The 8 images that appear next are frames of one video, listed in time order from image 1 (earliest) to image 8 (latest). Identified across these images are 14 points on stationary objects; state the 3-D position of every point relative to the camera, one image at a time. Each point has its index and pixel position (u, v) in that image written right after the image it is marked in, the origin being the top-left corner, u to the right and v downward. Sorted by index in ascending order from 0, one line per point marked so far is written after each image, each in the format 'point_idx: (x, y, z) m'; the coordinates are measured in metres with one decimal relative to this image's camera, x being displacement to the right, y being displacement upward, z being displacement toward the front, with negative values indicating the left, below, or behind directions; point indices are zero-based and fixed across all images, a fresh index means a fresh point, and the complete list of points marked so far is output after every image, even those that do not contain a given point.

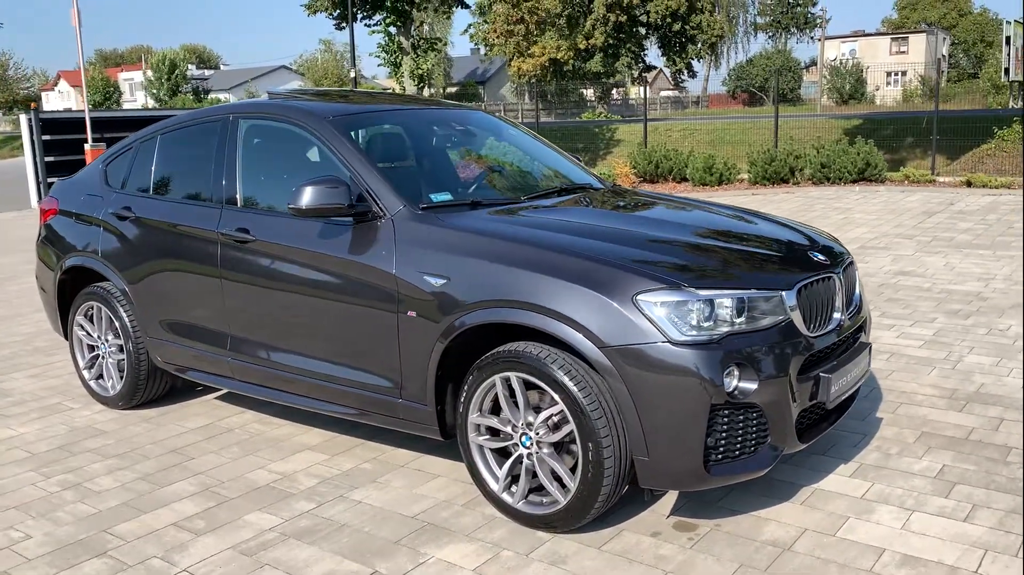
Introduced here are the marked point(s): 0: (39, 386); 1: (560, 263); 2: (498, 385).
0: (-2.9, -0.6, +5.6) m
1: (+0.2, +0.1, +3.3) m
2: (0.0, -0.4, +3.4) m
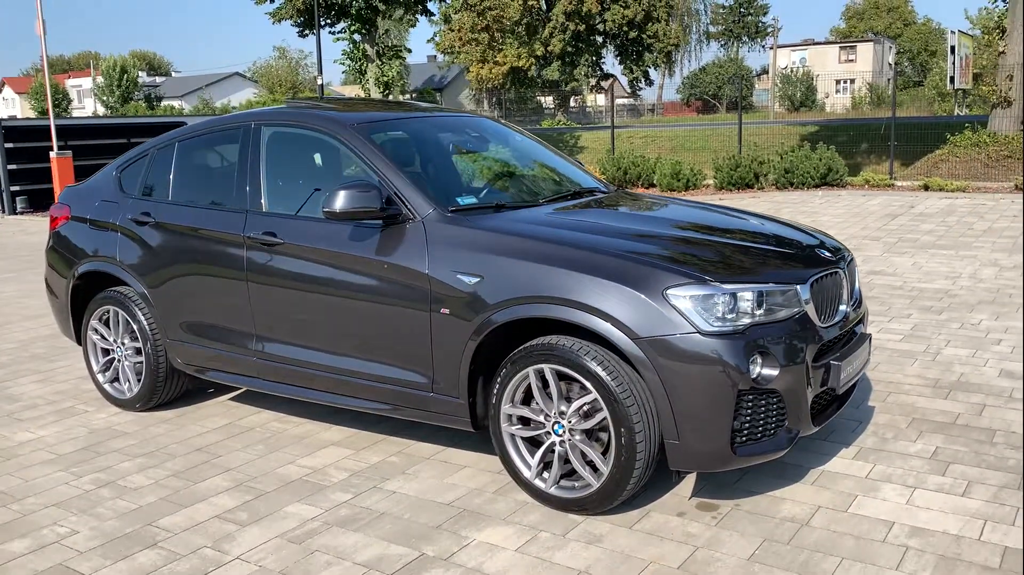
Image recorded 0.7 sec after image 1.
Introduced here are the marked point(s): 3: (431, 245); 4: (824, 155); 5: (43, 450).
0: (-2.9, -0.7, +5.7) m
1: (+0.3, +0.1, +3.5) m
2: (+0.1, -0.4, +3.6) m
3: (-0.3, +0.2, +3.9) m
4: (+5.3, +2.2, +15.3) m
5: (-2.4, -0.8, +4.6) m
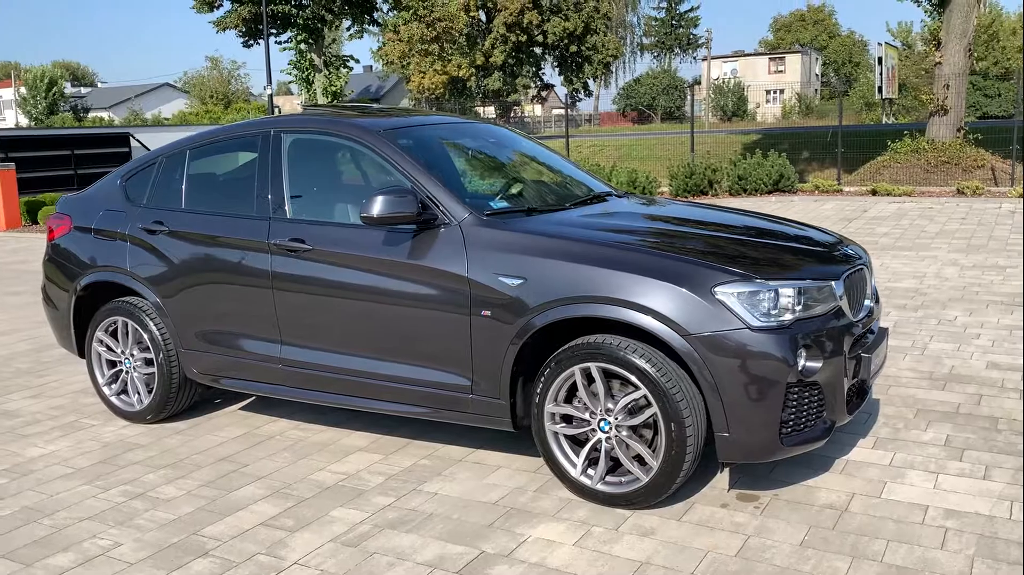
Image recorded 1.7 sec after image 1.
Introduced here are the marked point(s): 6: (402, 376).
0: (-2.9, -0.7, +5.5) m
1: (+0.5, +0.1, +3.6) m
2: (+0.3, -0.4, +3.7) m
3: (-0.2, +0.2, +3.9) m
4: (+4.6, +2.2, +15.7) m
5: (-2.3, -0.9, +4.5) m
6: (-0.5, -0.4, +4.2) m
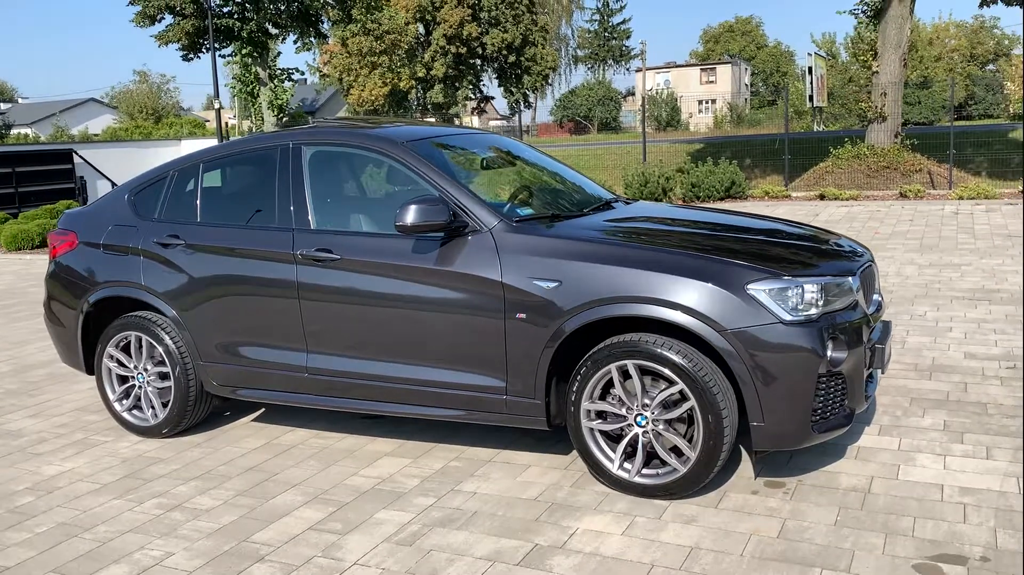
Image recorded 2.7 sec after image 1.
0: (-2.8, -0.8, +5.5) m
1: (+0.7, +0.1, +3.8) m
2: (+0.4, -0.4, +3.9) m
3: (0.0, +0.1, +4.1) m
4: (+3.9, +2.1, +16.2) m
5: (-2.1, -1.0, +4.5) m
6: (-0.4, -0.4, +4.3) m
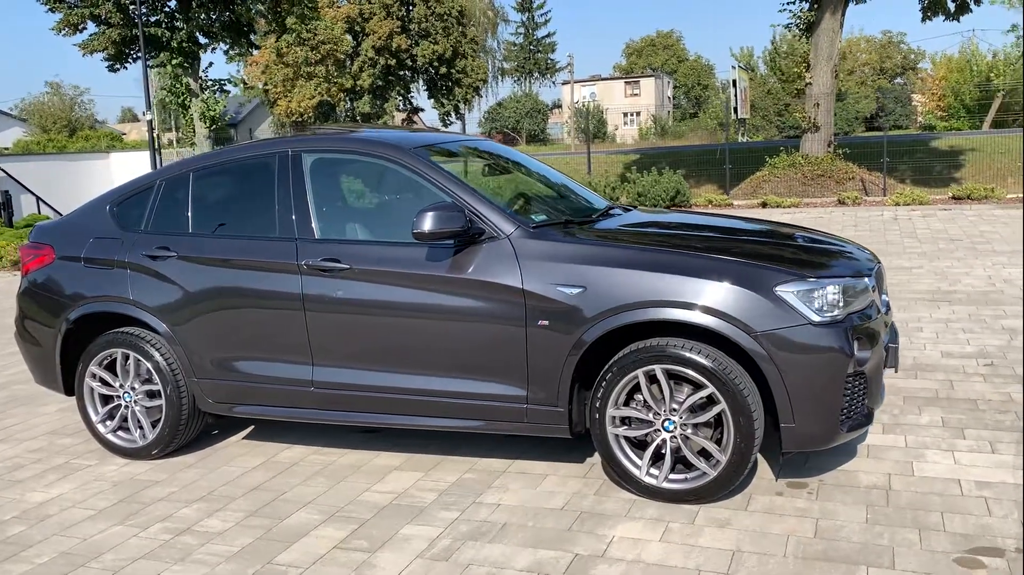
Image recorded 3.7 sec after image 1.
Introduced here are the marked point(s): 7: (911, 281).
0: (-2.8, -0.9, +5.2) m
1: (+0.8, +0.1, +3.8) m
2: (+0.5, -0.4, +3.8) m
3: (0.0, +0.1, +4.0) m
4: (+2.9, +2.0, +16.5) m
5: (-2.1, -1.0, +4.2) m
6: (-0.3, -0.5, +4.2) m
7: (+3.9, +0.1, +8.8) m
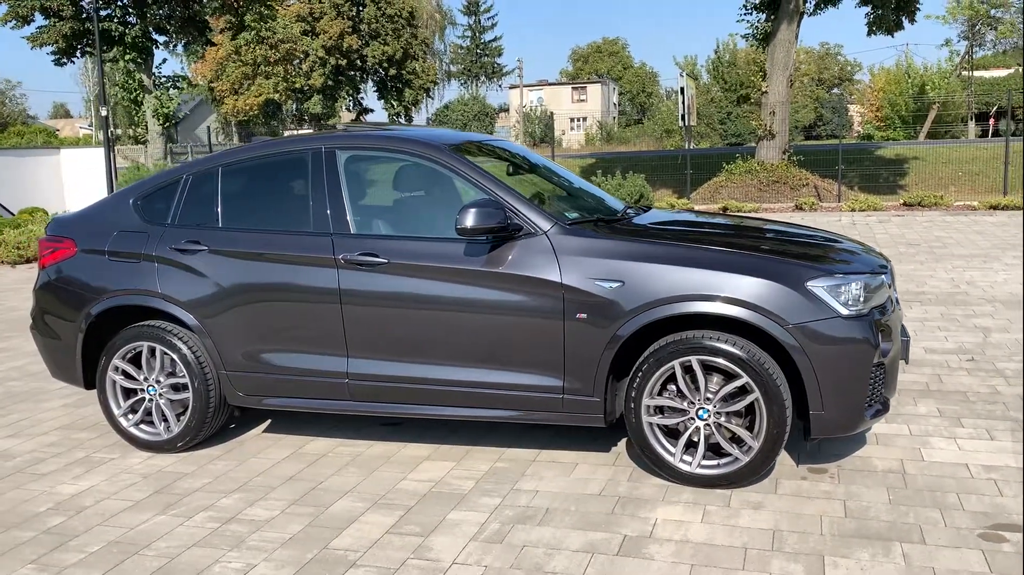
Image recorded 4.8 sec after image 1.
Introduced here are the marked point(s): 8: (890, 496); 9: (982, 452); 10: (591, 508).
0: (-2.7, -0.9, +5.1) m
1: (+0.9, +0.1, +4.0) m
2: (+0.7, -0.4, +4.0) m
3: (+0.2, +0.1, +4.2) m
4: (+2.3, +2.0, +16.8) m
5: (-1.9, -1.0, +4.3) m
6: (-0.1, -0.4, +4.3) m
7: (+3.7, 0.0, +9.2) m
8: (+1.6, -0.9, +3.9) m
9: (+2.3, -0.8, +4.4) m
10: (+0.3, -1.0, +3.9) m
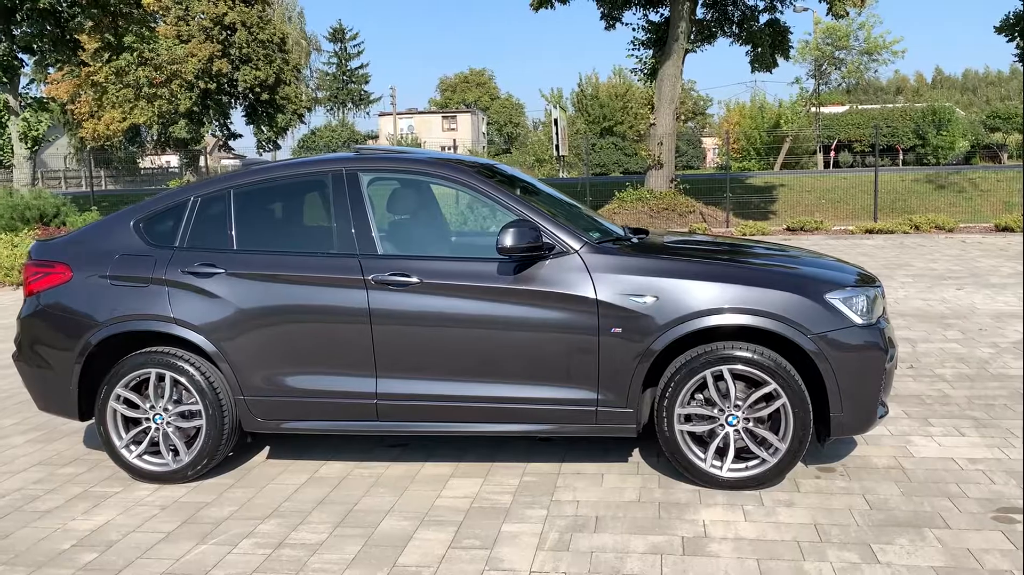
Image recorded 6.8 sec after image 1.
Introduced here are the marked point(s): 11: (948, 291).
0: (-2.6, -1.0, +4.8) m
1: (+1.1, +0.1, +4.3) m
2: (+0.9, -0.4, +4.3) m
3: (+0.4, +0.1, +4.3) m
4: (+0.5, +1.5, +17.2) m
5: (-1.7, -1.1, +4.1) m
6: (0.0, -0.5, +4.4) m
7: (+3.1, -0.1, +9.8) m
8: (+1.8, -1.0, +4.3) m
9: (+2.4, -0.9, +4.8) m
10: (+0.6, -1.0, +4.1) m
11: (+4.9, 0.0, +10.1) m
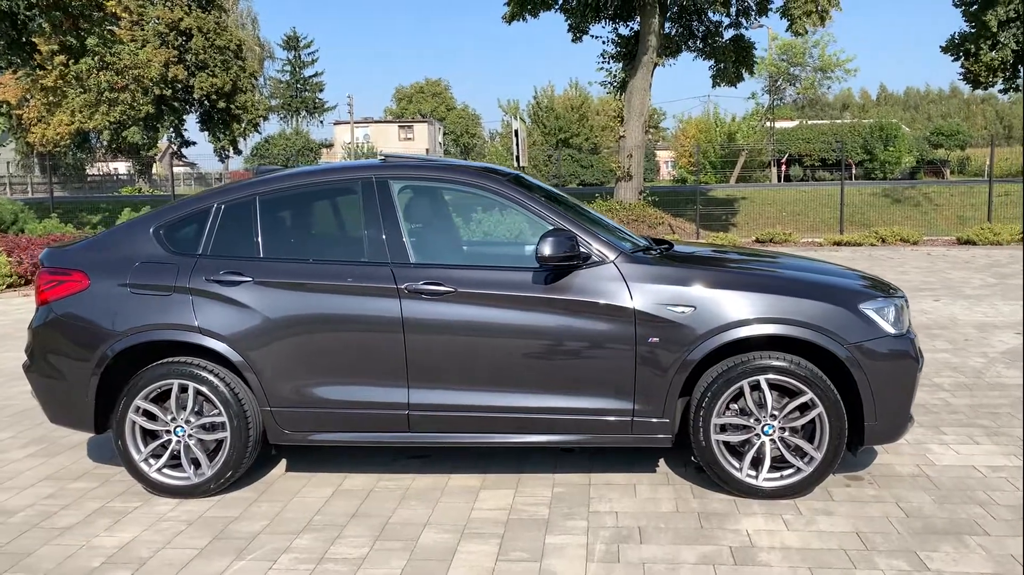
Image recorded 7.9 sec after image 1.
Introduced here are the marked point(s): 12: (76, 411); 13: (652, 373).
0: (-2.5, -1.1, +4.6) m
1: (+1.3, 0.0, +4.3) m
2: (+1.1, -0.5, +4.3) m
3: (+0.6, 0.0, +4.3) m
4: (0.0, +1.3, +17.2) m
5: (-1.5, -1.1, +4.0) m
6: (+0.2, -0.6, +4.4) m
7: (+3.0, -0.3, +10.0) m
8: (+2.0, -1.0, +4.3) m
9: (+2.5, -0.9, +4.9) m
10: (+0.7, -1.1, +4.1) m
11: (+4.8, -0.2, +10.4) m
12: (-2.2, -0.6, +4.6) m
13: (+0.7, -0.4, +4.3) m
